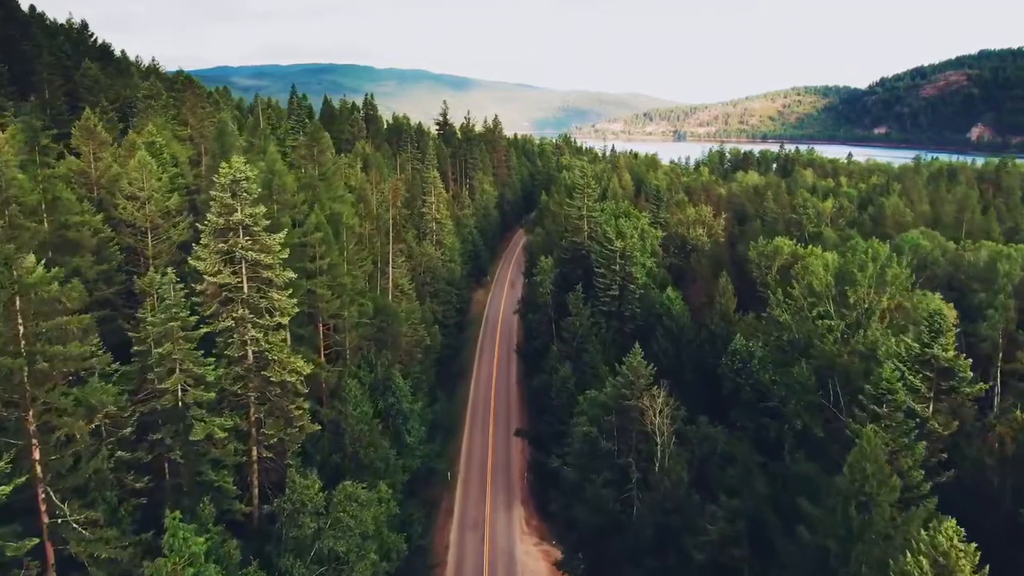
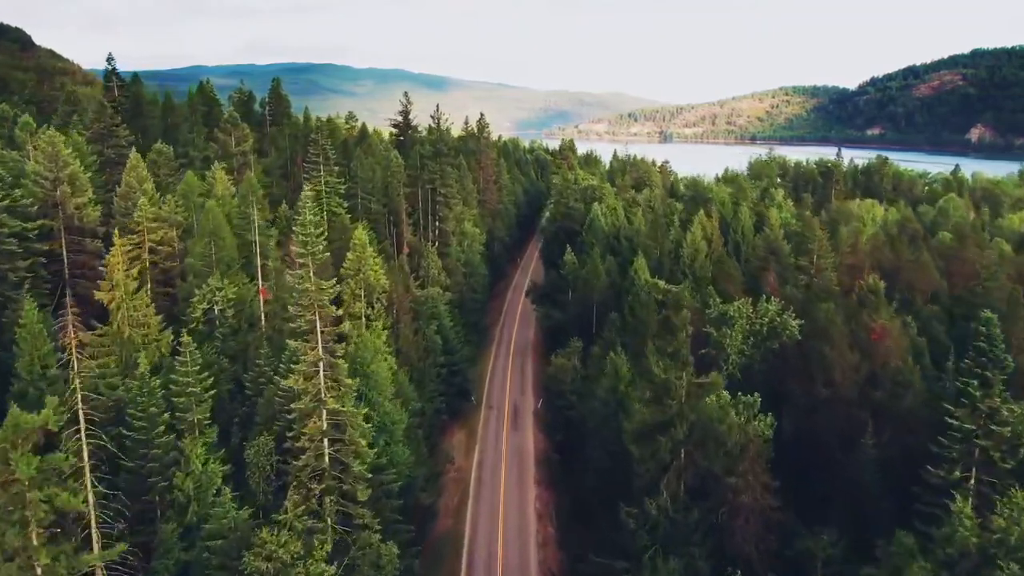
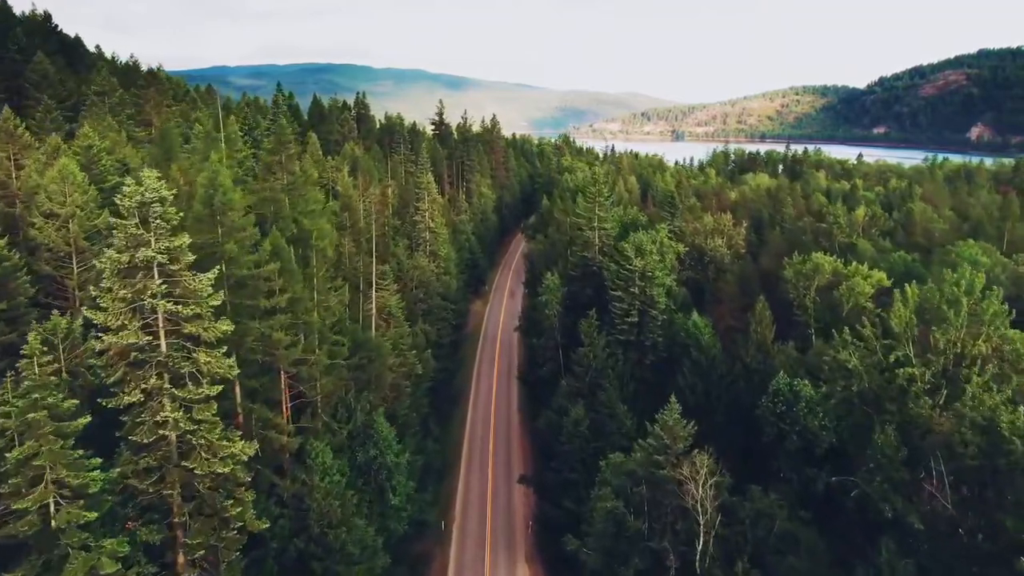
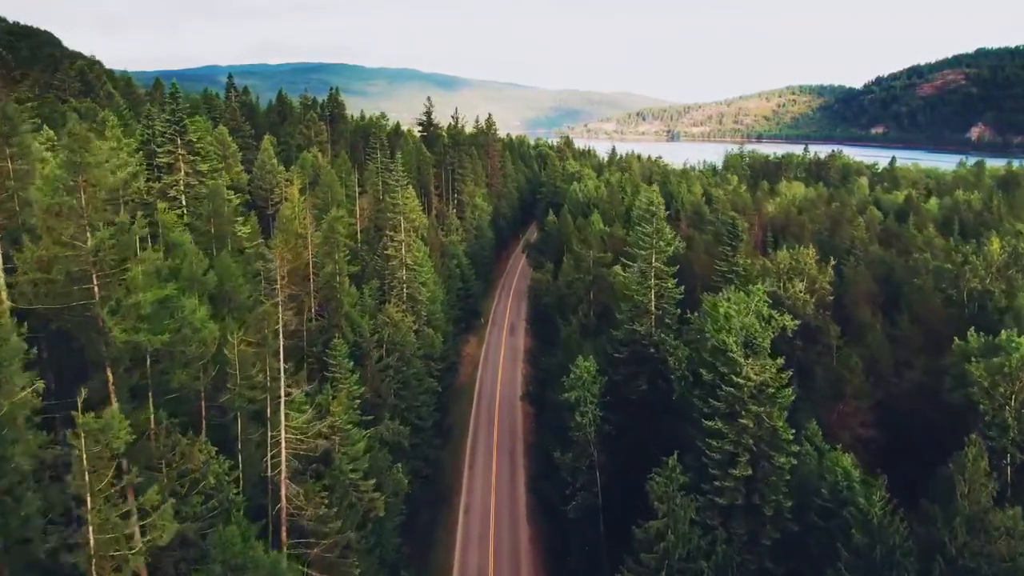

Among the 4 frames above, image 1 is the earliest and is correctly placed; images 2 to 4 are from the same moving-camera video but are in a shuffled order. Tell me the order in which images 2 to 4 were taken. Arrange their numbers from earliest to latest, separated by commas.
3, 4, 2
